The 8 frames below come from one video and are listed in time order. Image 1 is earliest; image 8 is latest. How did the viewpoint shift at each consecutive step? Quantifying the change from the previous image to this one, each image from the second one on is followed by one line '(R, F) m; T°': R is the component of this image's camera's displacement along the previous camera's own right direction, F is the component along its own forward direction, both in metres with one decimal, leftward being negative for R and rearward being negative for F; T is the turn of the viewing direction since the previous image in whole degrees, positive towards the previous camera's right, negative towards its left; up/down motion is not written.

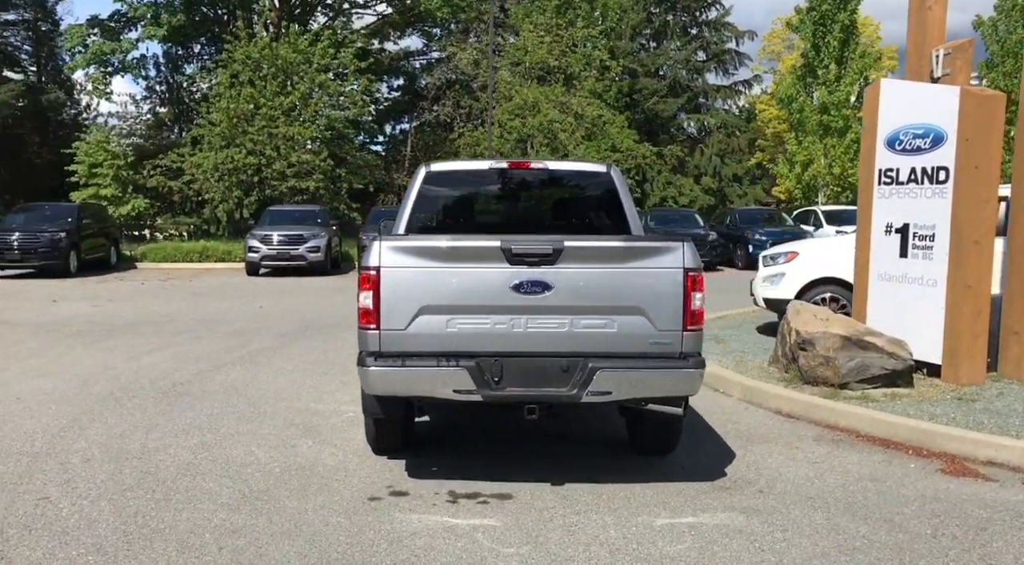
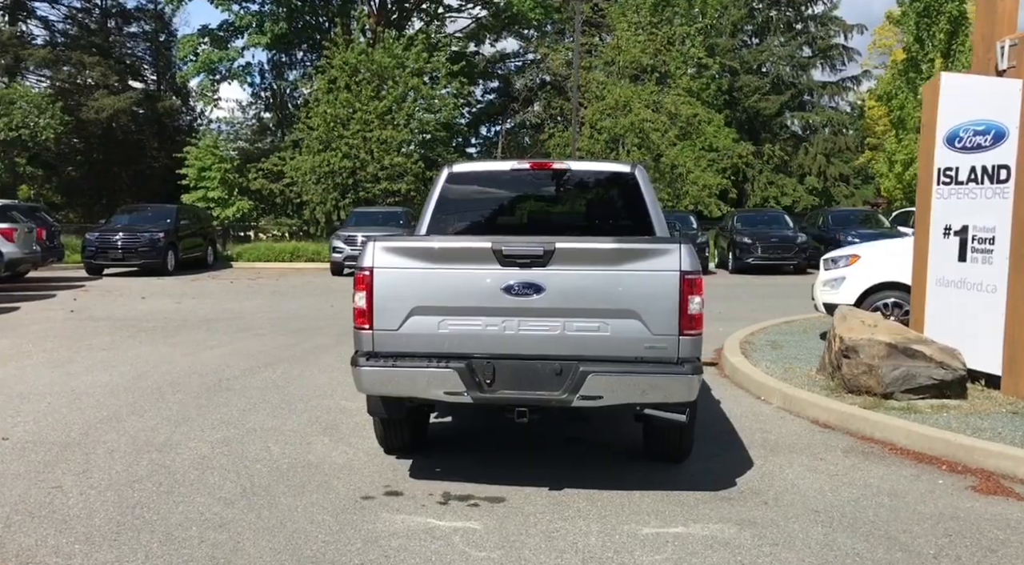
(+0.6, +0.1) m; -6°
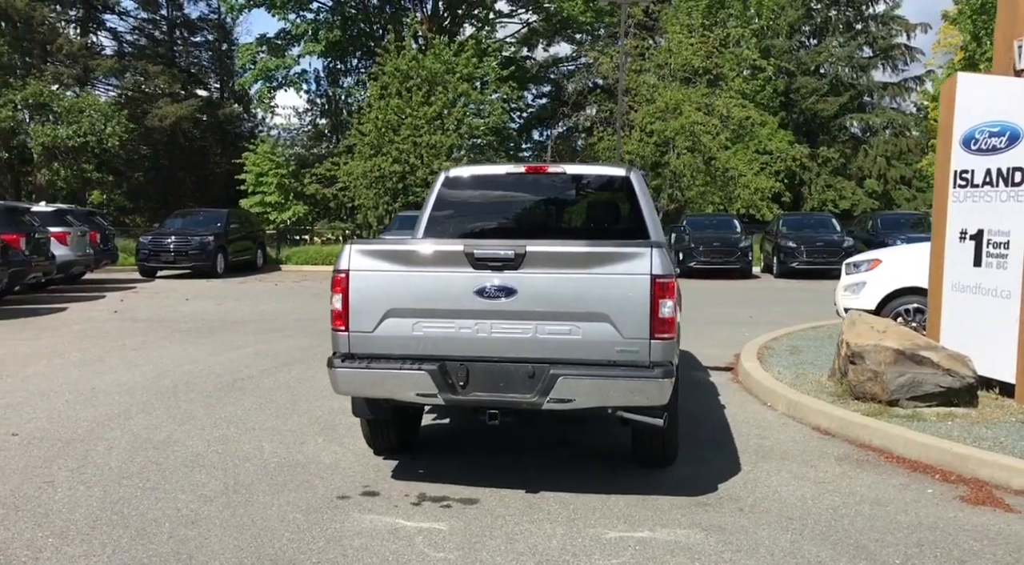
(+0.5, 0.0) m; -4°
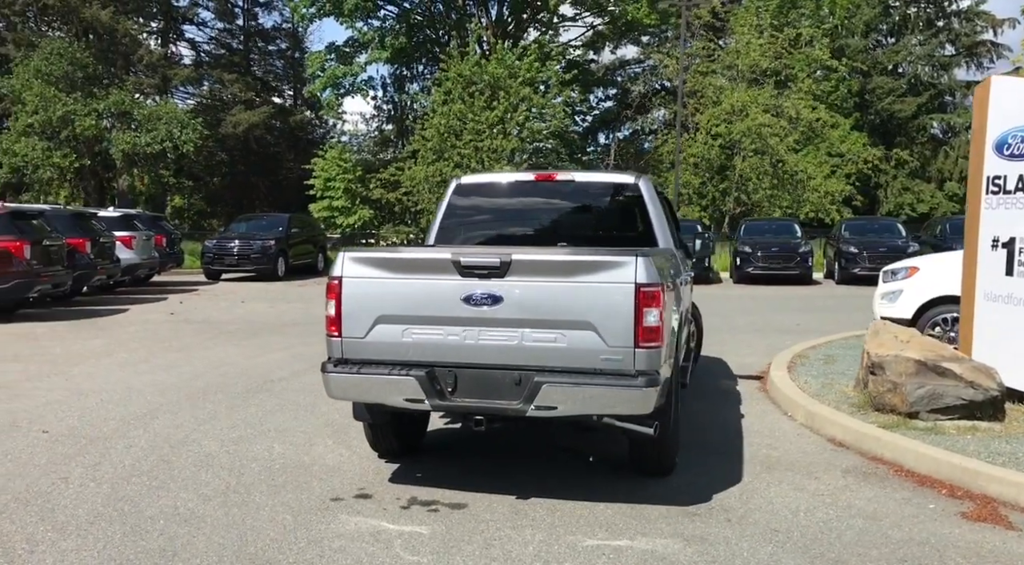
(+0.5, 0.0) m; -4°
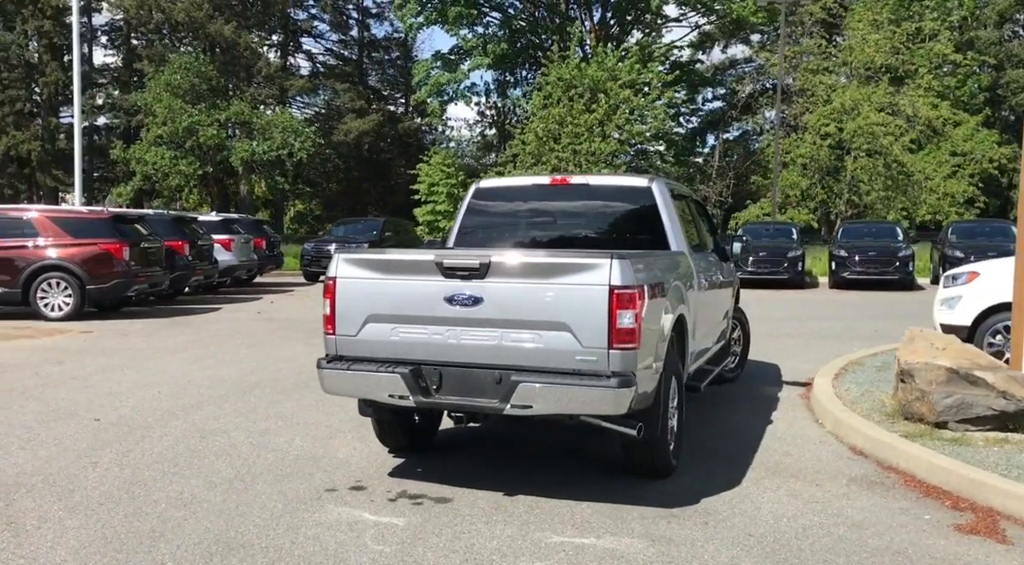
(+0.8, -0.1) m; -7°
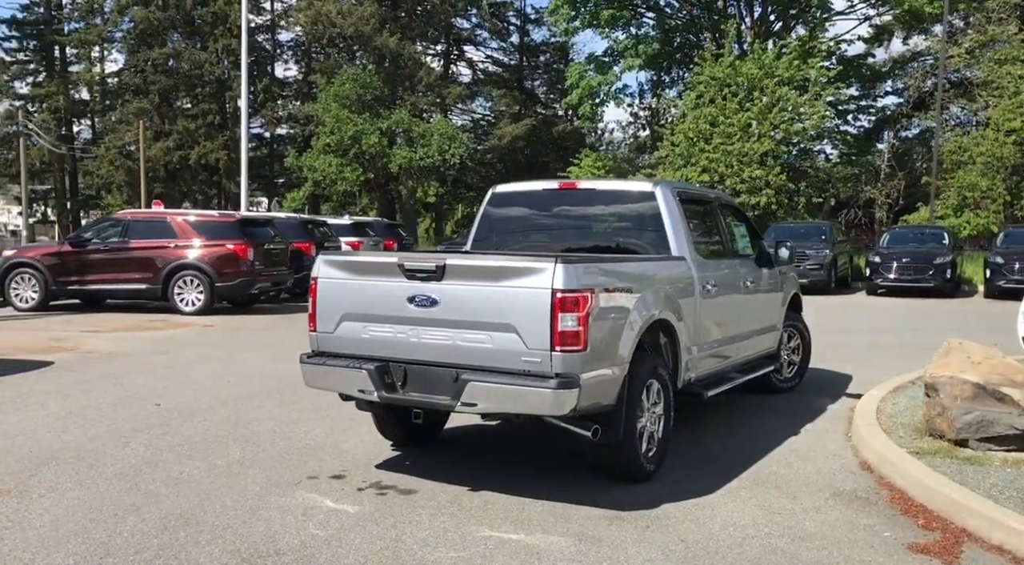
(+1.3, 0.0) m; -11°
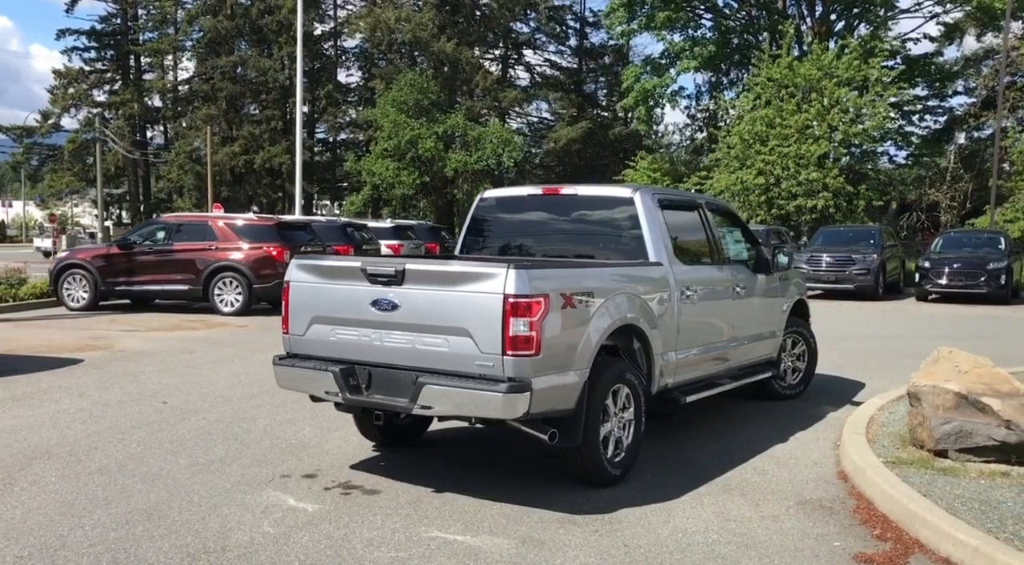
(+0.7, 0.0) m; -4°
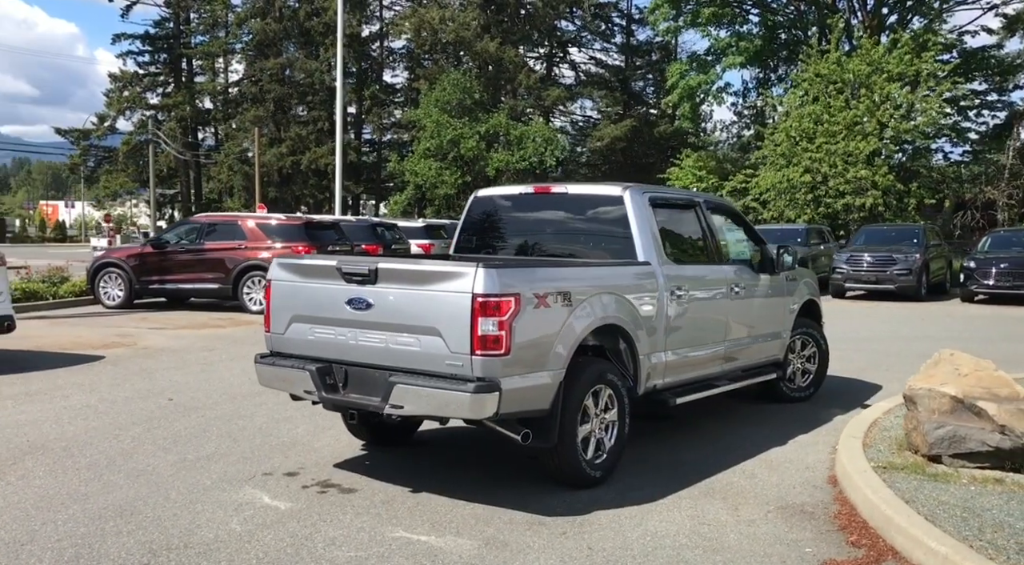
(+0.5, +0.1) m; -3°
